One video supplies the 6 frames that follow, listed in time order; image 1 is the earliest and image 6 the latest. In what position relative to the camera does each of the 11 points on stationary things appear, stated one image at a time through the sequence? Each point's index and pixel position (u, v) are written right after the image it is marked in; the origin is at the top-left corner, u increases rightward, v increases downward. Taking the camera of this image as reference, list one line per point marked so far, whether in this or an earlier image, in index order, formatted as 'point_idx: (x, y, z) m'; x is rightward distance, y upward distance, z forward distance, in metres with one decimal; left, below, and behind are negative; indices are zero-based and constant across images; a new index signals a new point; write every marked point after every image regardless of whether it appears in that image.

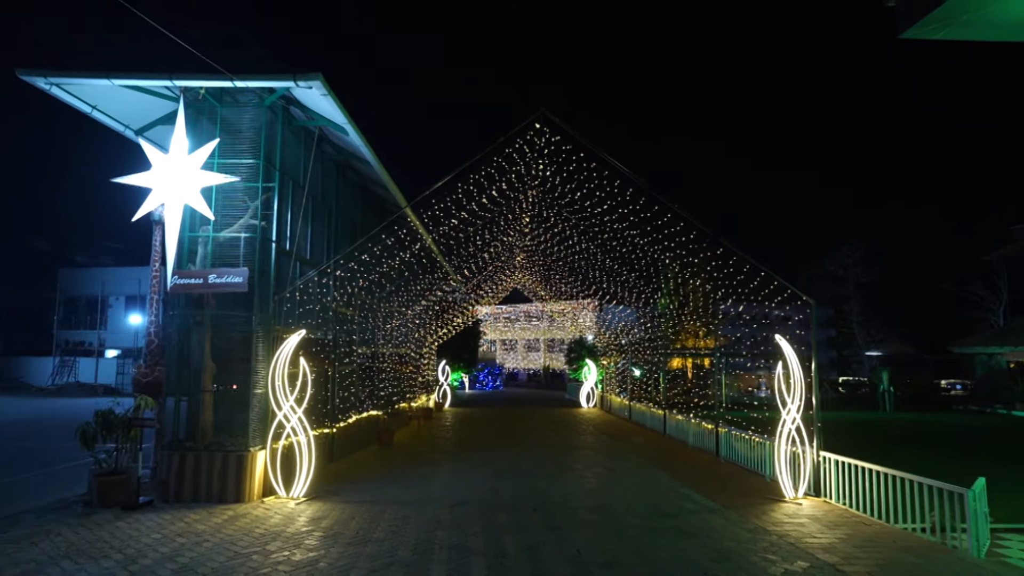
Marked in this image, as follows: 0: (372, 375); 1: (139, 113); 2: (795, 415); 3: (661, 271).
0: (-3.5, -2.2, +14.3) m
1: (-5.8, +2.7, +8.9) m
2: (+4.4, -1.9, +8.9) m
3: (+3.6, +0.5, +13.7) m
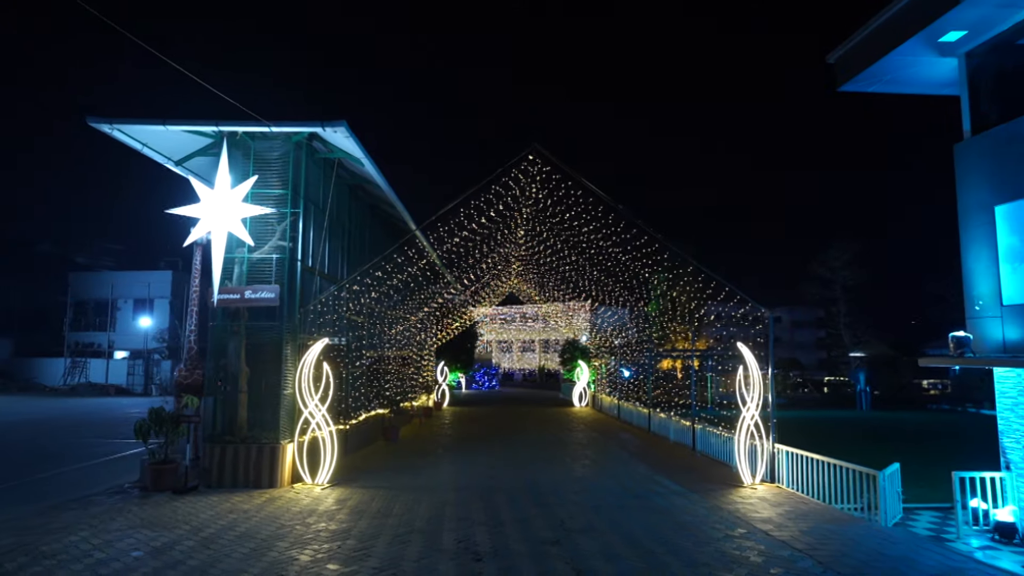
0: (-3.6, -2.4, +15.6) m
1: (-5.8, +2.4, +10.2) m
2: (+4.3, -2.2, +10.3) m
3: (+3.4, +0.2, +15.1) m
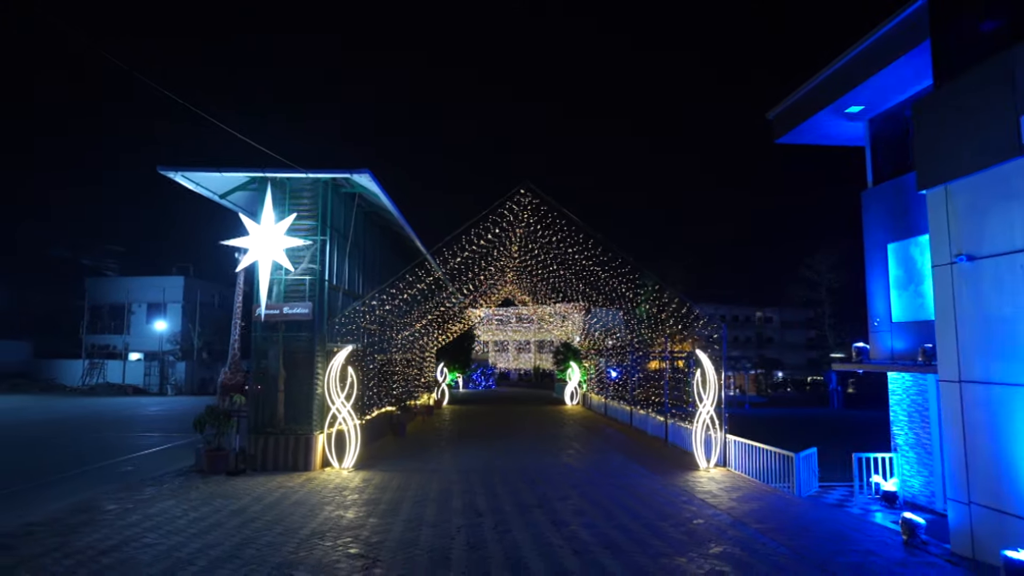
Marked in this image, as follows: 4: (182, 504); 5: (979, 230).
0: (-3.8, -2.7, +17.5) m
1: (-6.0, +2.1, +12.1) m
2: (+4.2, -2.5, +12.3) m
3: (+3.3, -0.1, +17.0) m
4: (-5.0, -3.3, +8.7) m
5: (+4.6, +0.6, +5.6) m
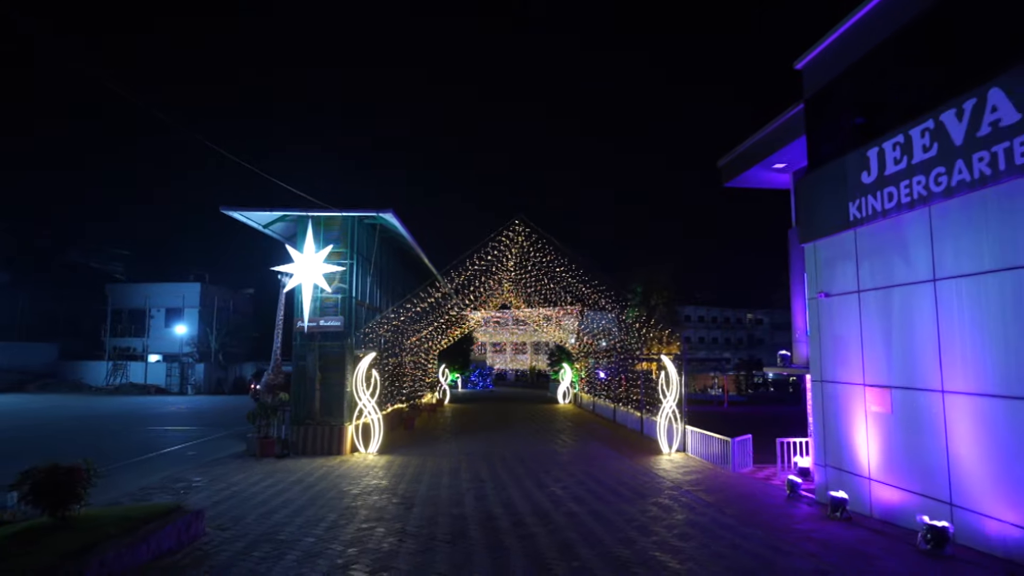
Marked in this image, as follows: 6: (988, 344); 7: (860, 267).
0: (-3.9, -3.1, +20.0) m
1: (-6.0, +1.7, +14.6) m
2: (+4.1, -2.9, +14.8) m
3: (+3.2, -0.5, +19.5) m
4: (-5.1, -3.7, +11.1) m
5: (+4.5, +0.2, +8.2) m
6: (+4.7, -0.5, +5.7) m
7: (+4.6, +0.3, +7.5) m
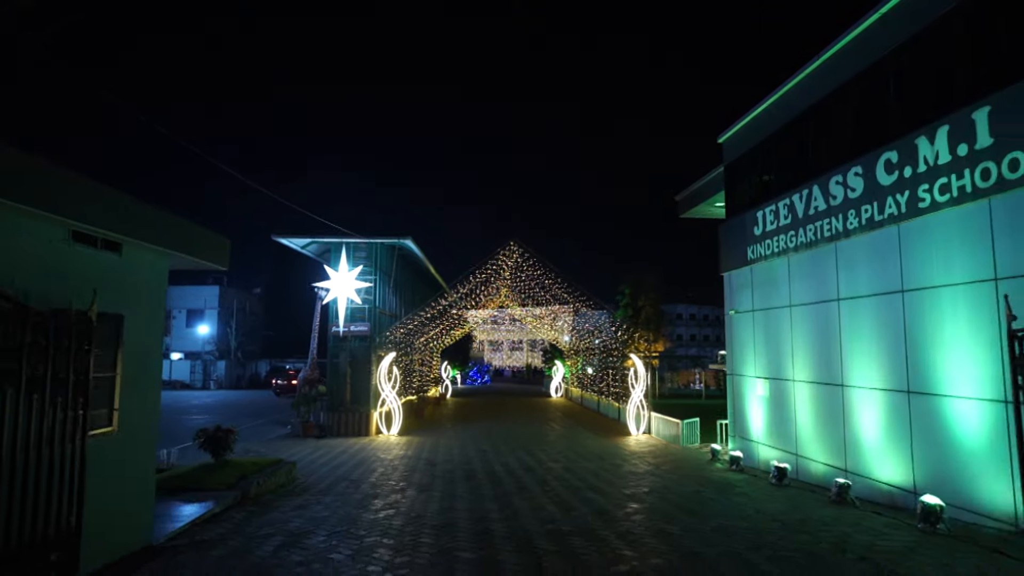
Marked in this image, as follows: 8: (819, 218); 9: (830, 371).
0: (-4.0, -3.4, +23.1) m
1: (-6.2, +1.3, +17.7) m
2: (+4.0, -3.3, +17.9) m
3: (+3.0, -0.8, +22.7) m
4: (-5.2, -4.0, +14.2) m
5: (+4.4, -0.2, +11.3) m
6: (+4.6, -0.9, +8.8) m
7: (+4.5, -0.1, +10.6) m
8: (+4.6, +1.0, +8.6) m
9: (+4.6, -1.2, +8.4) m
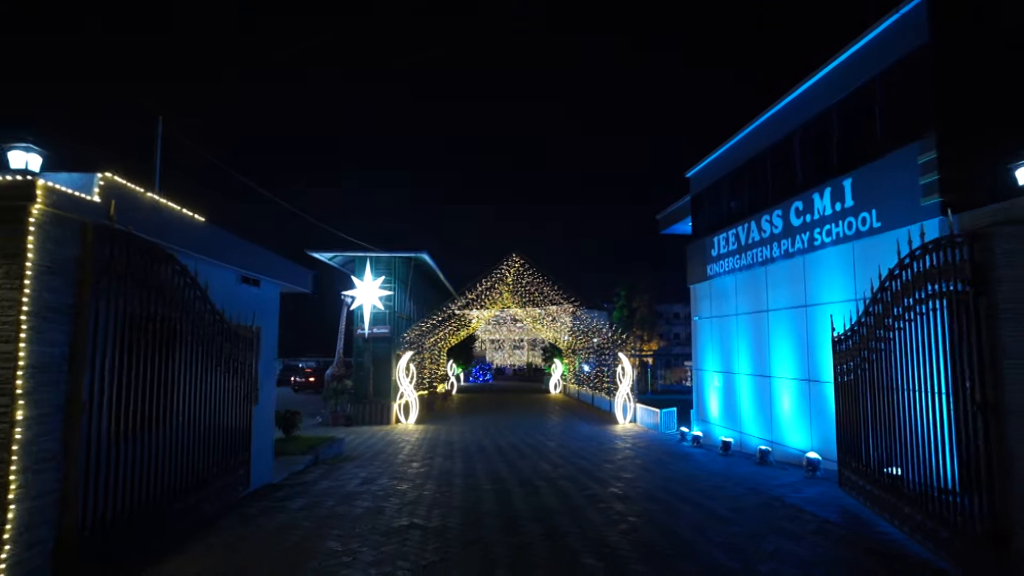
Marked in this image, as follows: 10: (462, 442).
0: (-4.0, -3.7, +25.5) m
1: (-6.1, +1.1, +20.1) m
2: (+4.1, -3.5, +20.3) m
3: (+3.1, -1.1, +25.1) m
4: (-5.1, -4.3, +16.7) m
5: (+4.5, -0.4, +13.7) m
6: (+4.7, -1.2, +11.2) m
7: (+4.5, -0.3, +13.0) m
8: (+4.6, +0.8, +11.0) m
9: (+4.7, -1.5, +10.8) m
10: (-1.2, -3.8, +14.2) m
